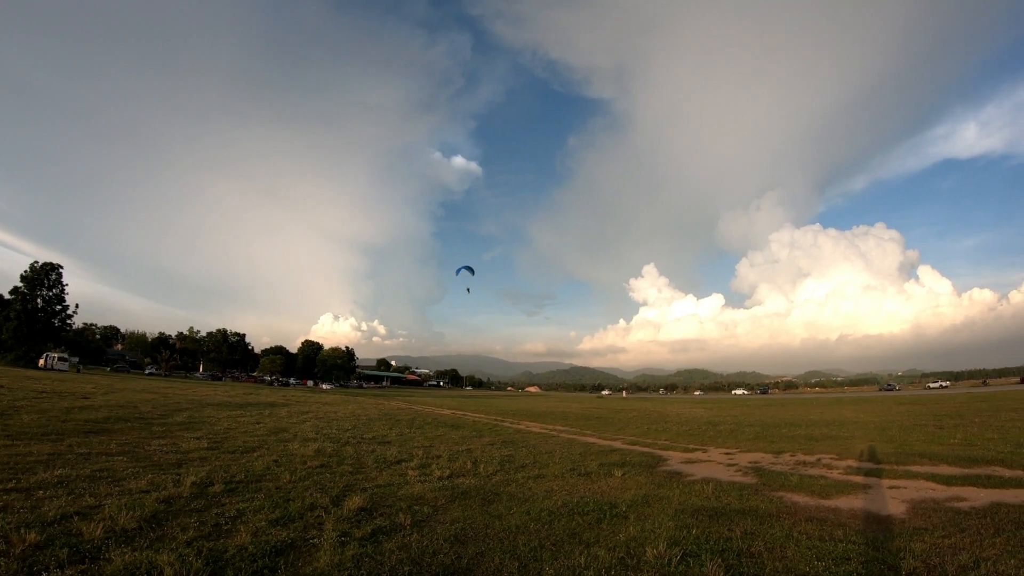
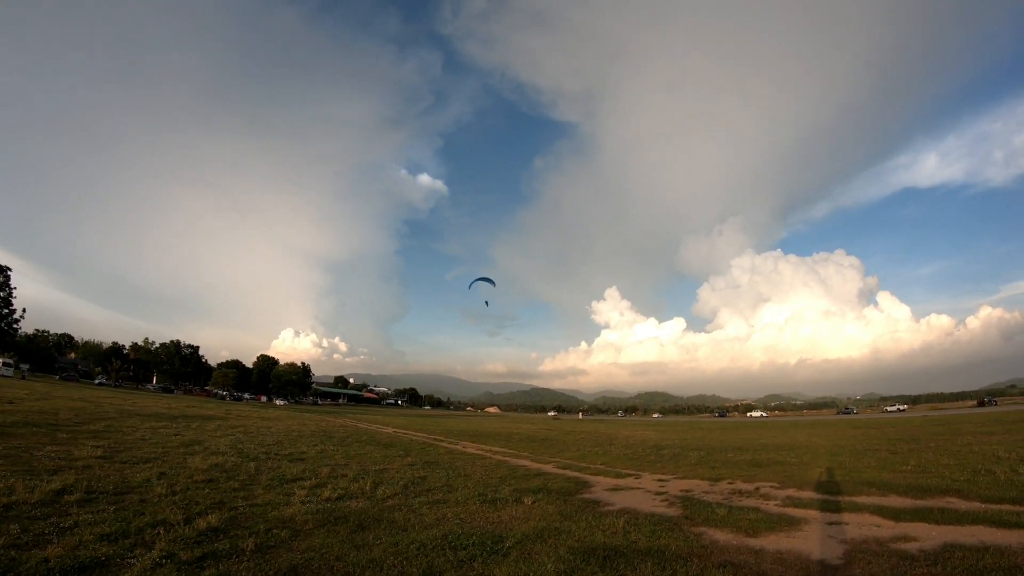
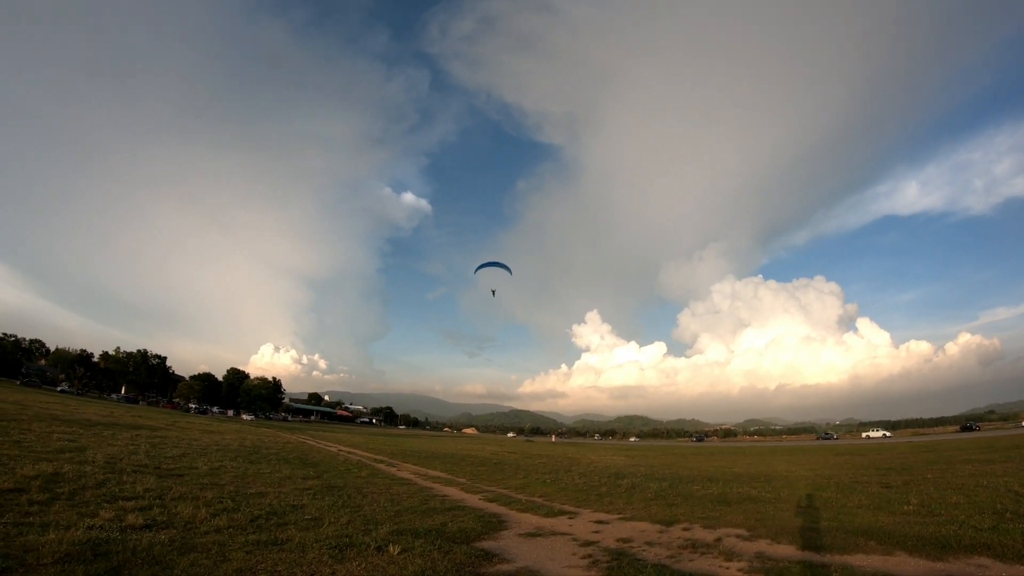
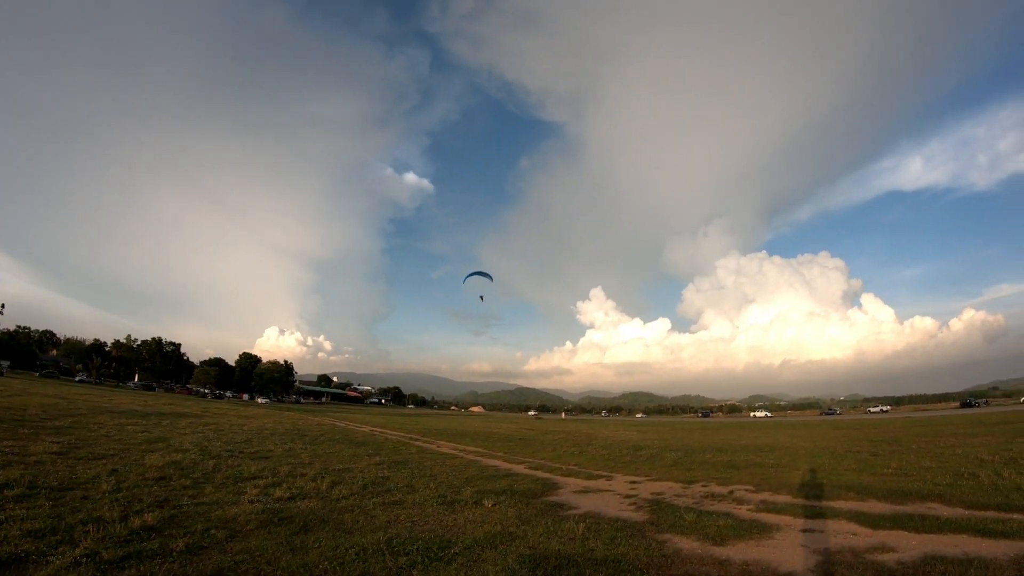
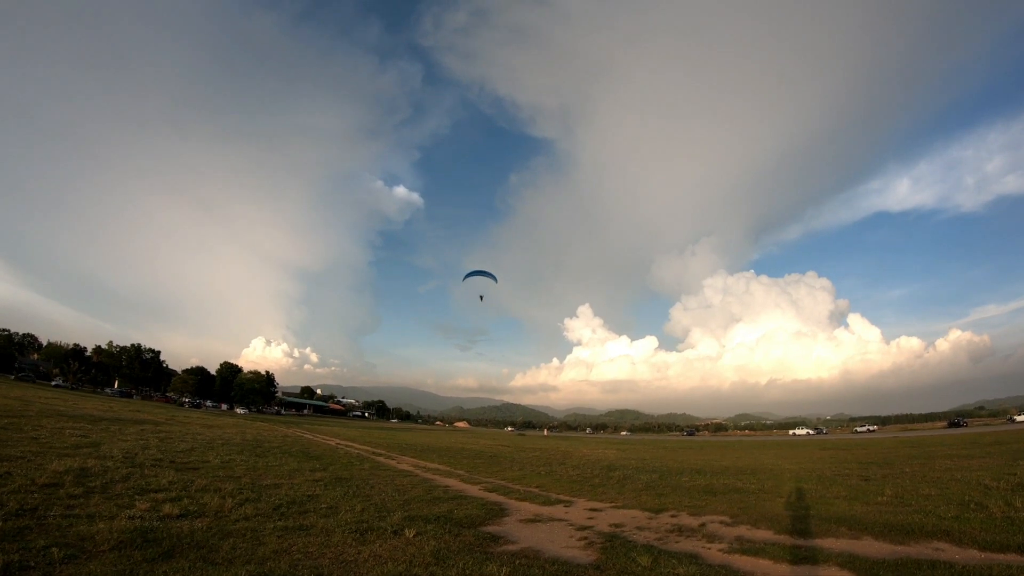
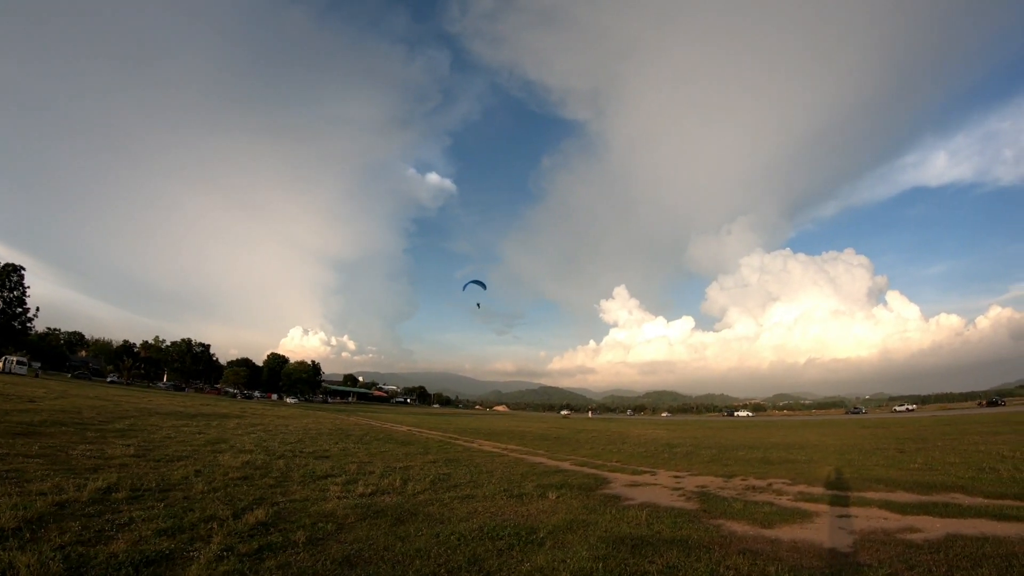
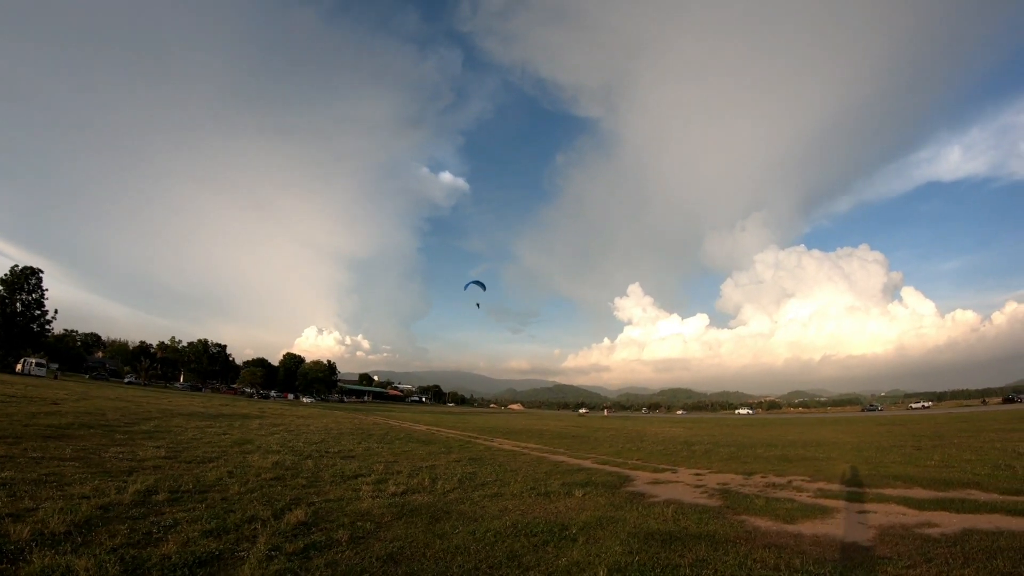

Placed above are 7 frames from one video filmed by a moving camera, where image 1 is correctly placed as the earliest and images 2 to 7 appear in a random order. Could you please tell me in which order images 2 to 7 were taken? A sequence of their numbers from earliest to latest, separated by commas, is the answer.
7, 6, 2, 4, 5, 3
